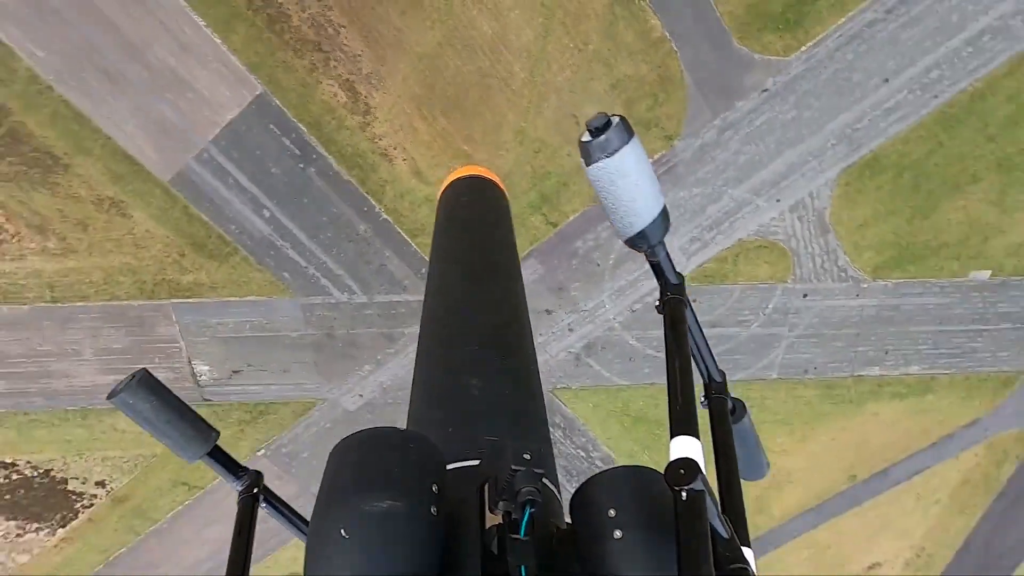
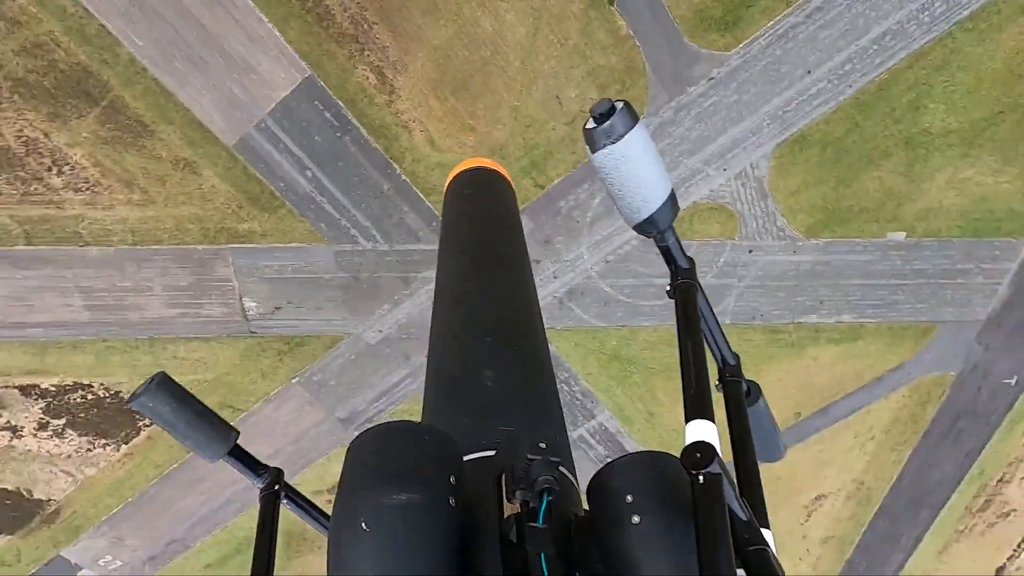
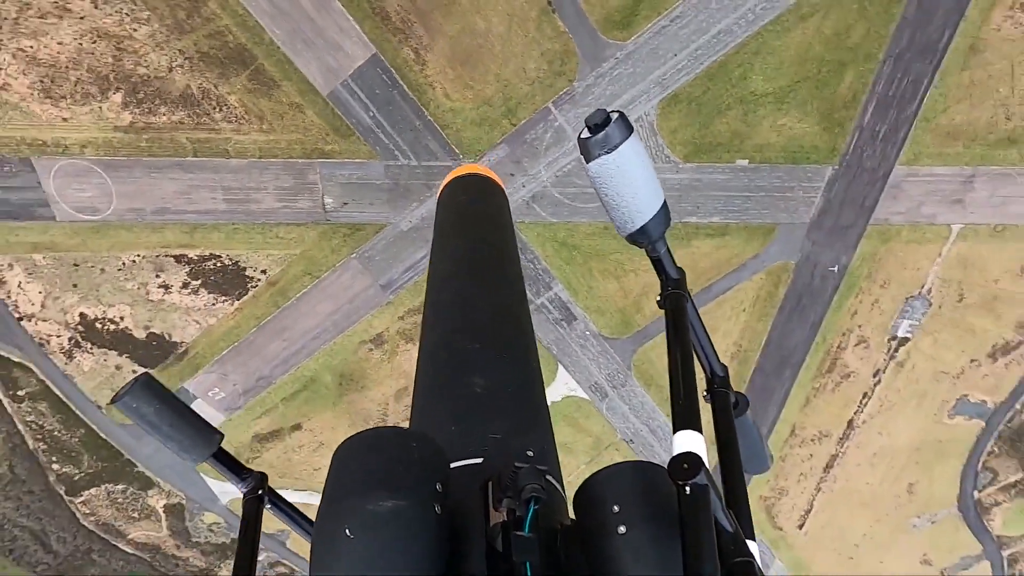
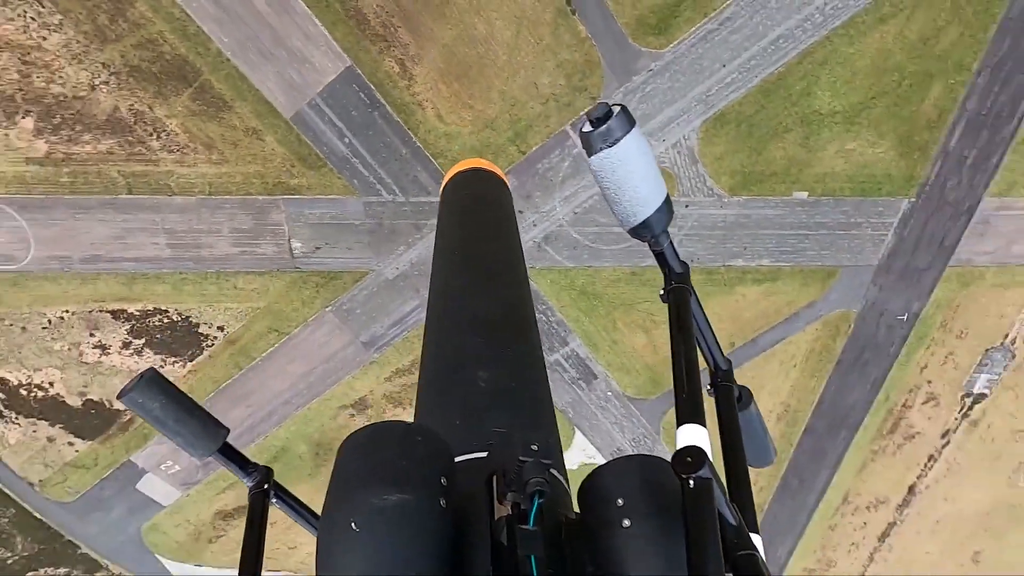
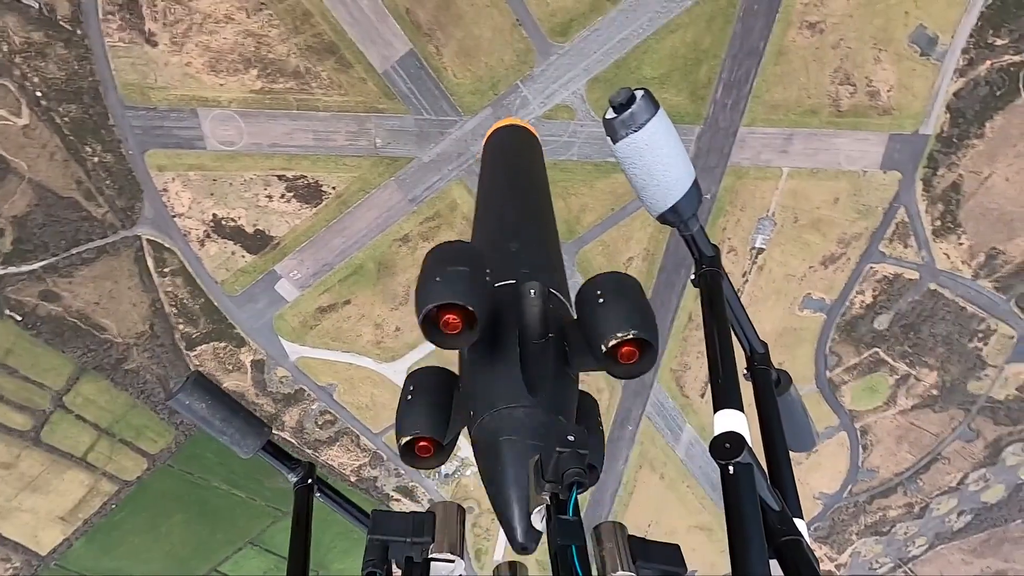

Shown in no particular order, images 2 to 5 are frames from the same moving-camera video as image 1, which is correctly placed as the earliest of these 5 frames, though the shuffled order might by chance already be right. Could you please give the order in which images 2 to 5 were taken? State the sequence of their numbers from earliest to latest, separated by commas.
2, 4, 3, 5
